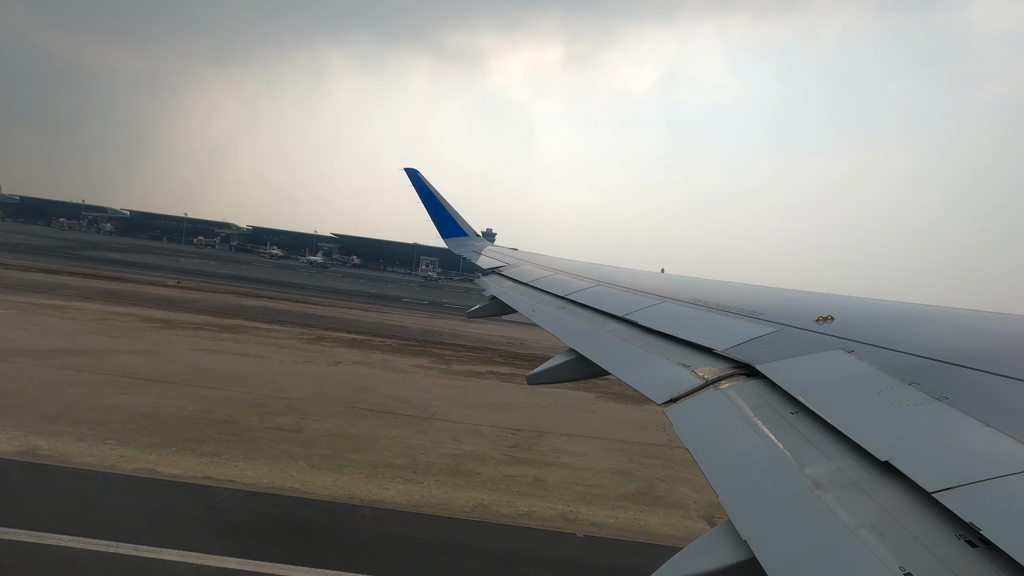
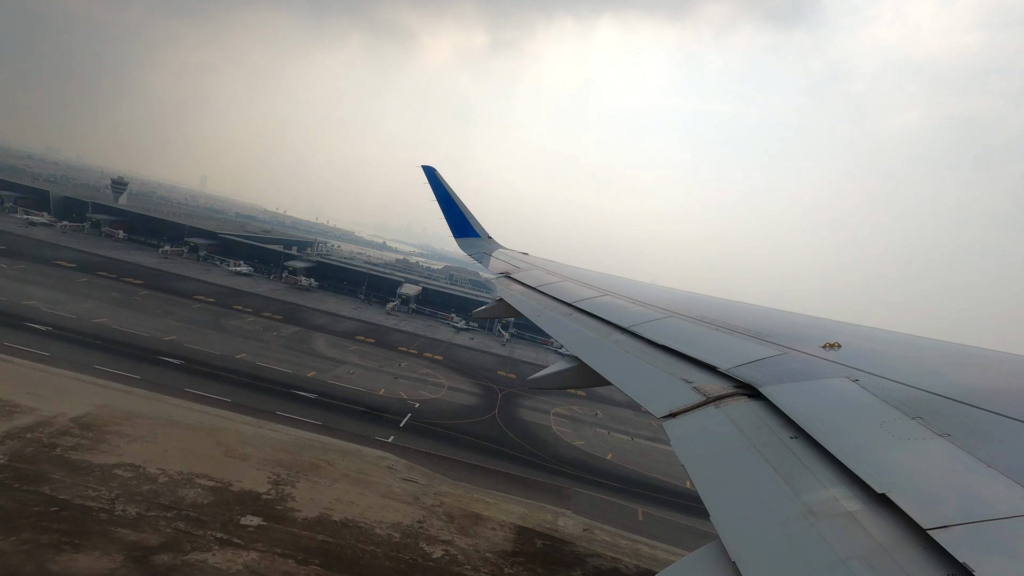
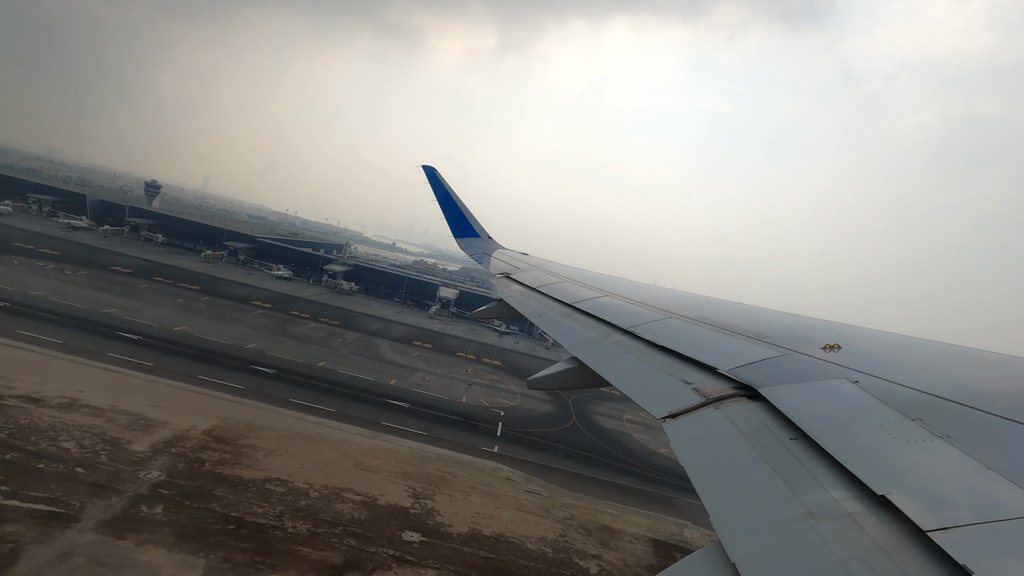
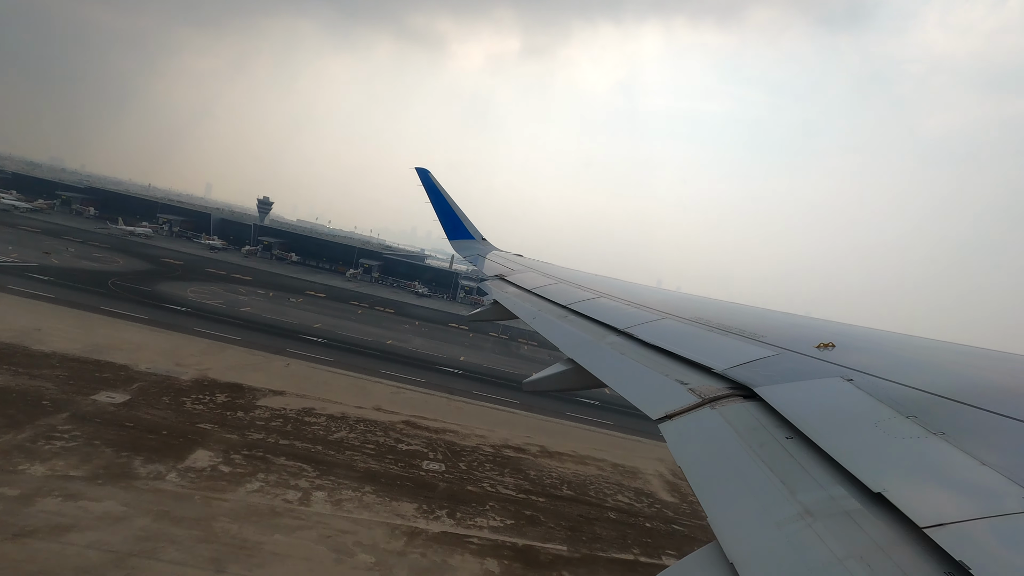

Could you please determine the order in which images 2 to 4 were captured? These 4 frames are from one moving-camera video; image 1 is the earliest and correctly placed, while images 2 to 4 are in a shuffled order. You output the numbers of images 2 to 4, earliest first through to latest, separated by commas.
4, 3, 2
